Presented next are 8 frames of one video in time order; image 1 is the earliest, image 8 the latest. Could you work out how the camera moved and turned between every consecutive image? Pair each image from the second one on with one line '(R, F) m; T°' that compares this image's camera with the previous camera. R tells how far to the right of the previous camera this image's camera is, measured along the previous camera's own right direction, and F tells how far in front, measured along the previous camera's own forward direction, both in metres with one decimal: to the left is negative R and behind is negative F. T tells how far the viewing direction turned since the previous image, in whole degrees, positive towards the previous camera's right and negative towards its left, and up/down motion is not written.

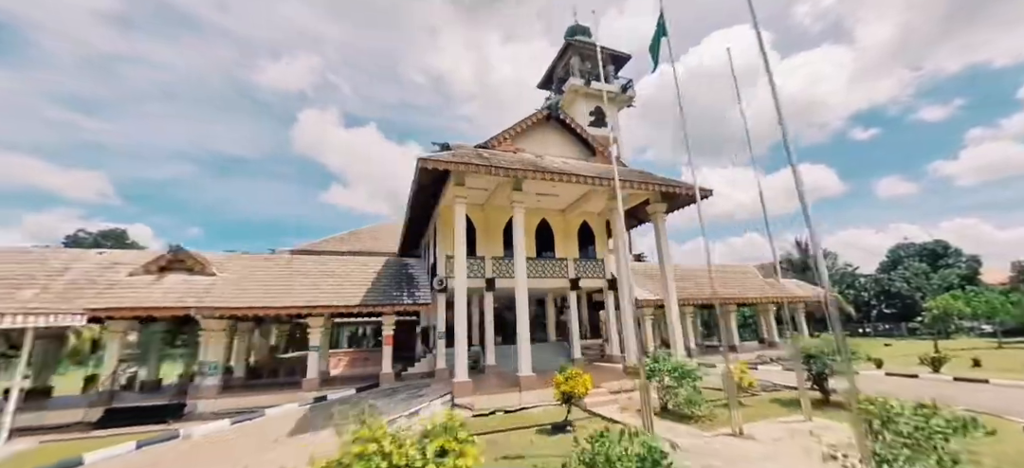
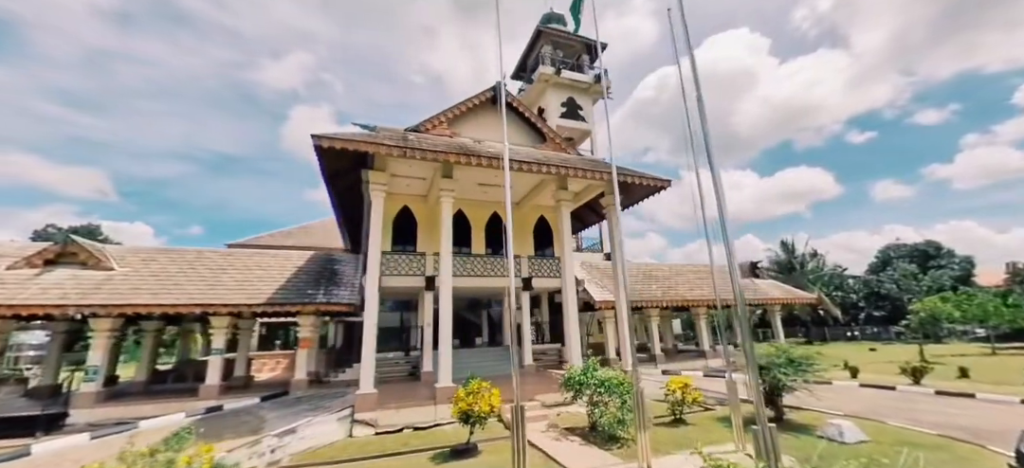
(+2.0, +1.3) m; 0°
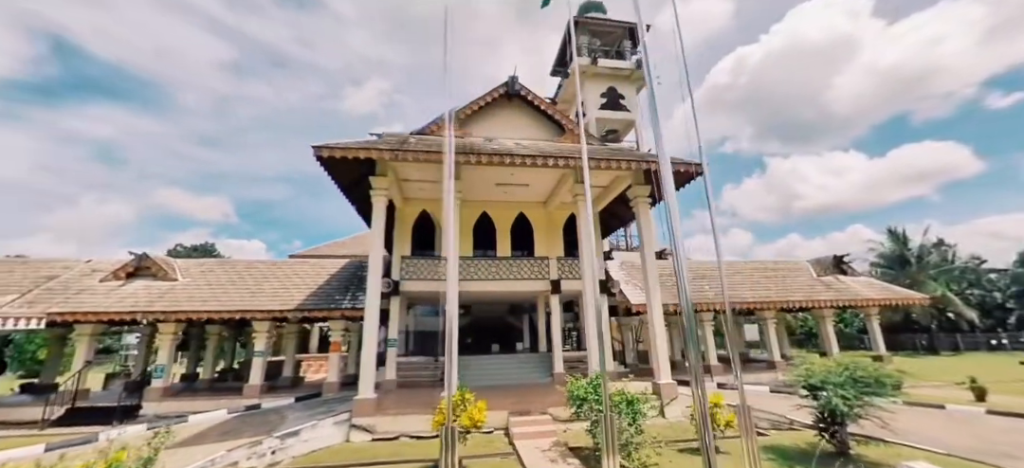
(+1.7, +0.8) m; -11°
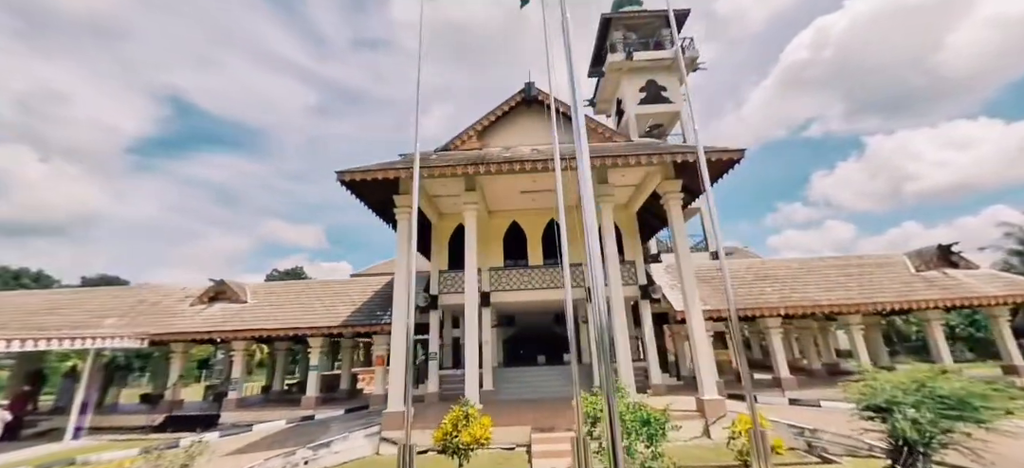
(+1.3, +0.3) m; -10°
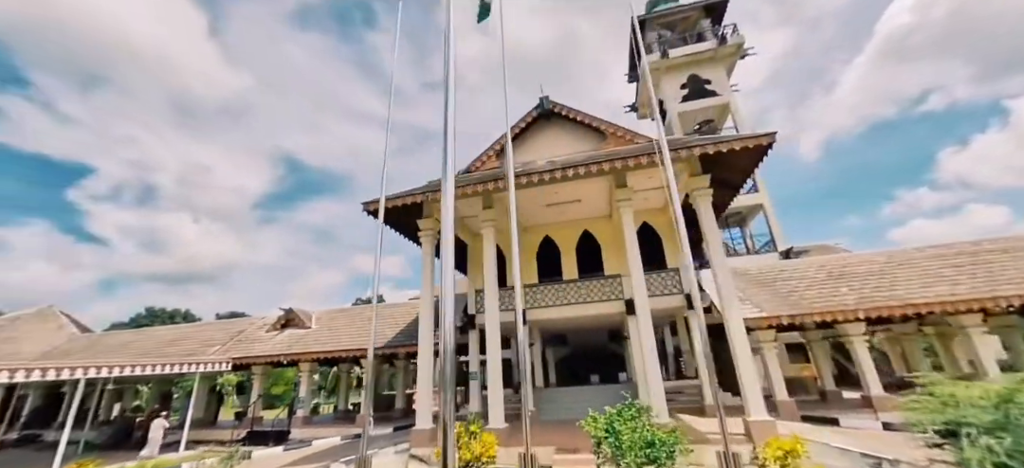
(+1.5, +0.2) m; -11°
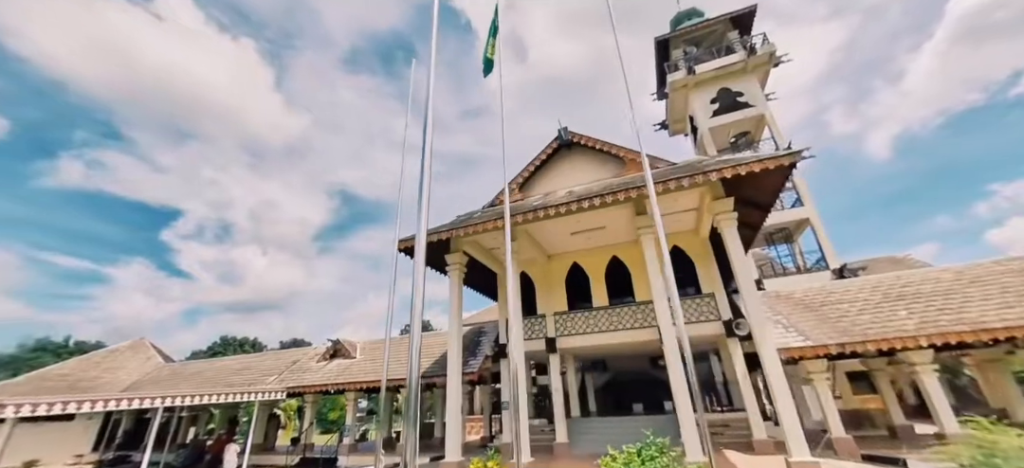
(+0.7, -0.2) m; -7°
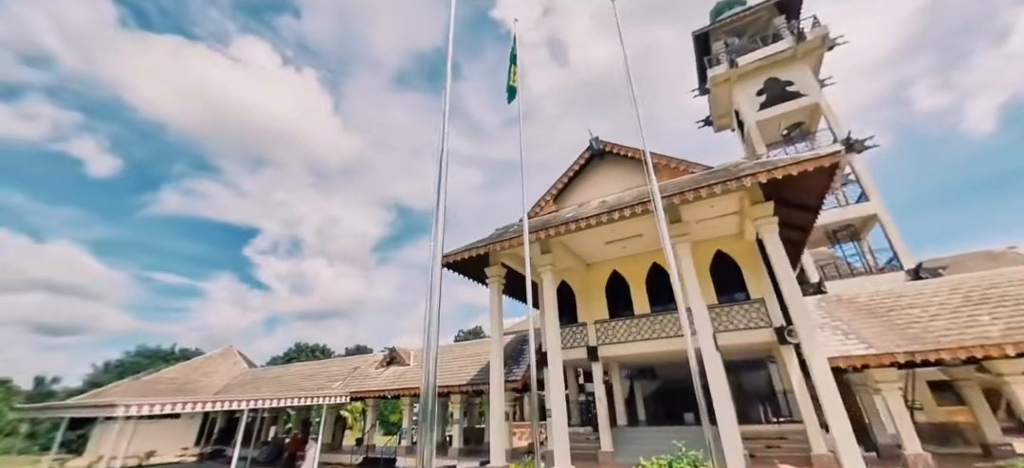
(+0.5, -0.3) m; -8°
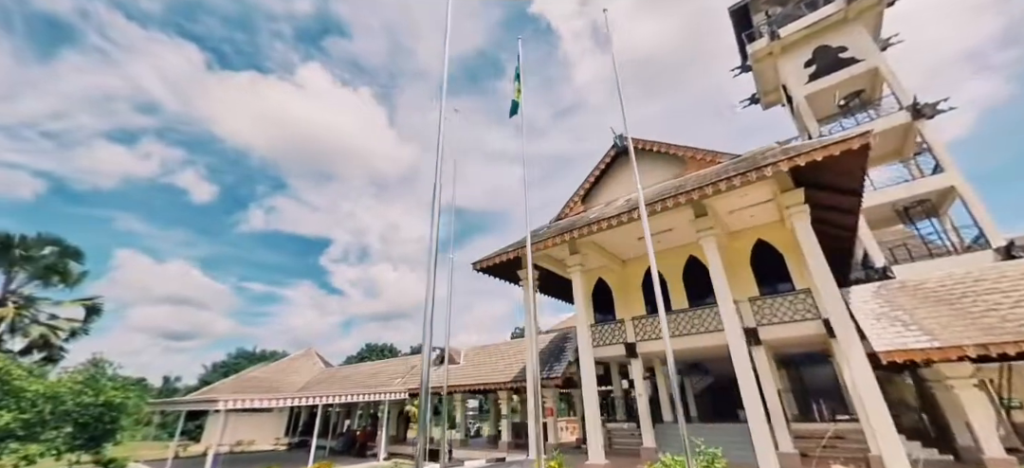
(+0.9, -0.3) m; -8°
